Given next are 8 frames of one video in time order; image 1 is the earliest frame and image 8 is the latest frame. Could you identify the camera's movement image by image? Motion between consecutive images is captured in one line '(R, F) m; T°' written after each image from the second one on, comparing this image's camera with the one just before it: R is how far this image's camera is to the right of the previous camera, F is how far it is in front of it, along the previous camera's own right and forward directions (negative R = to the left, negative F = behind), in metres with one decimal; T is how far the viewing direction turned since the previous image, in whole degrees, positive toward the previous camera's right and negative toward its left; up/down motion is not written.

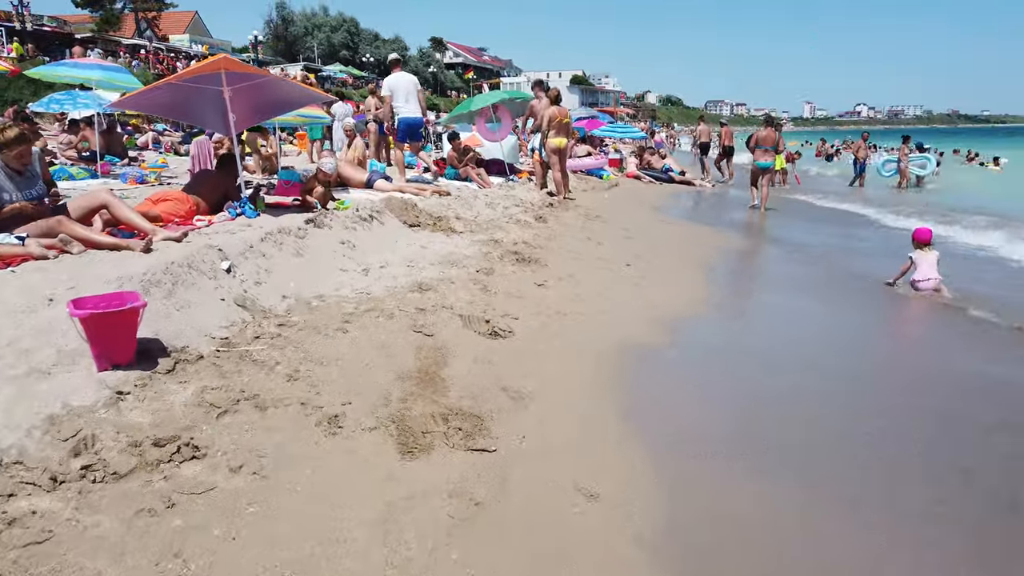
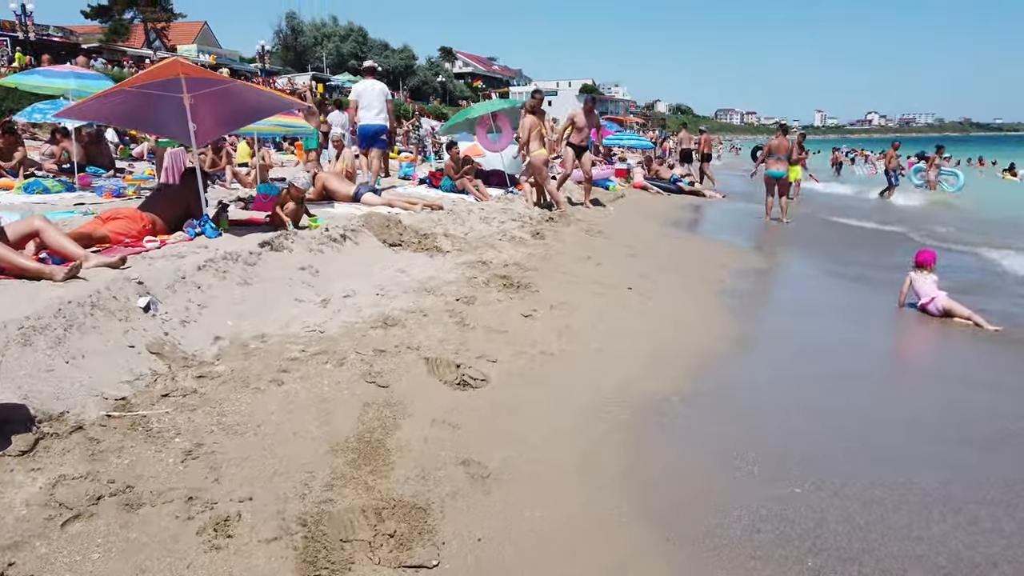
(+0.2, +0.7) m; -1°
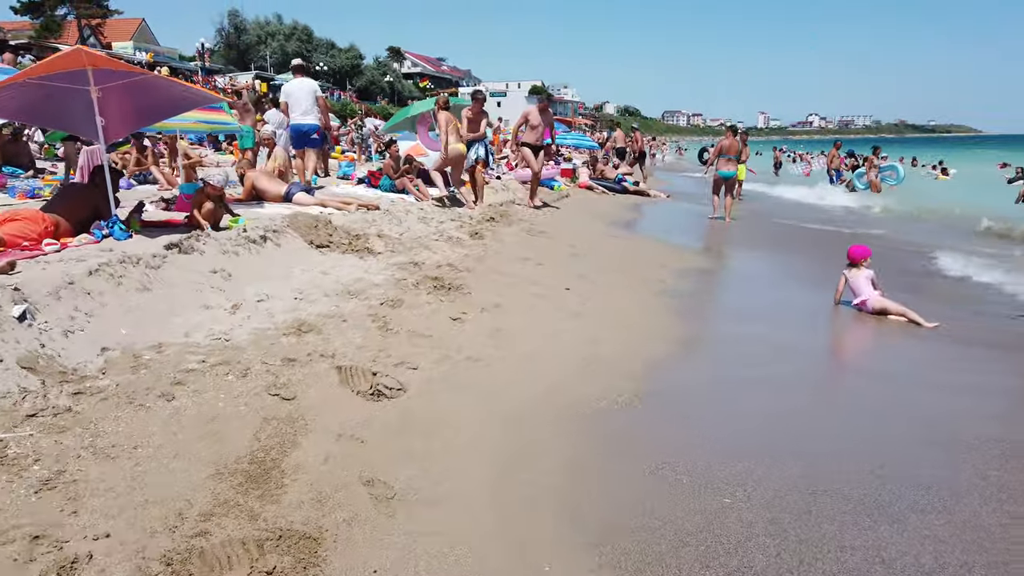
(+0.1, +0.2) m; +4°
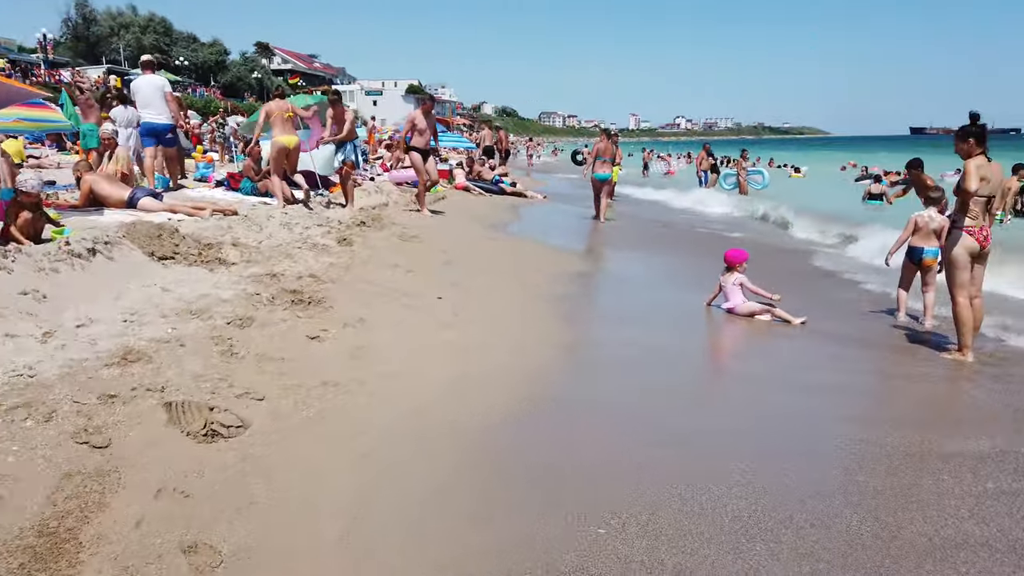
(+0.1, +0.3) m; +9°
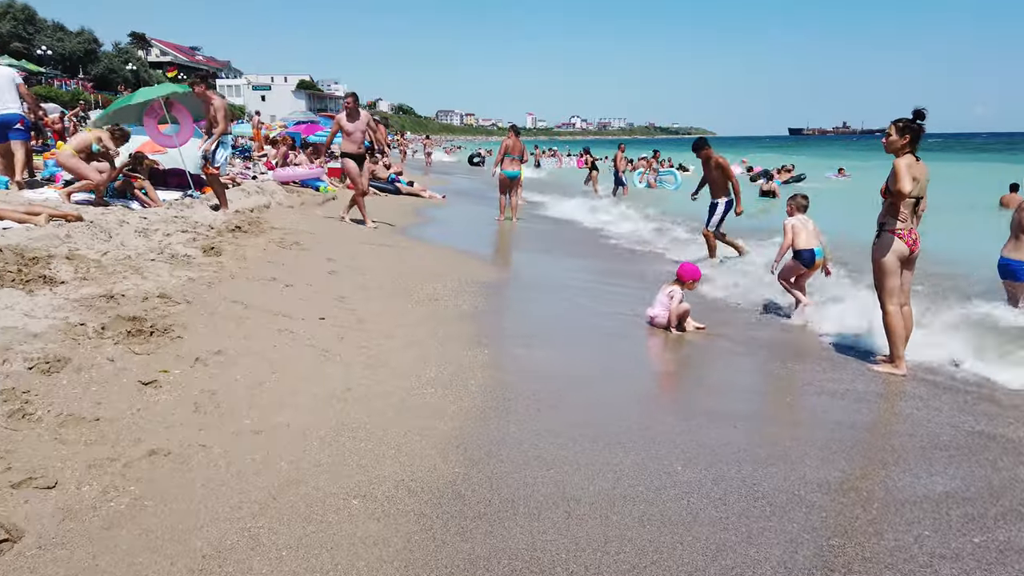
(0.0, +0.7) m; +8°
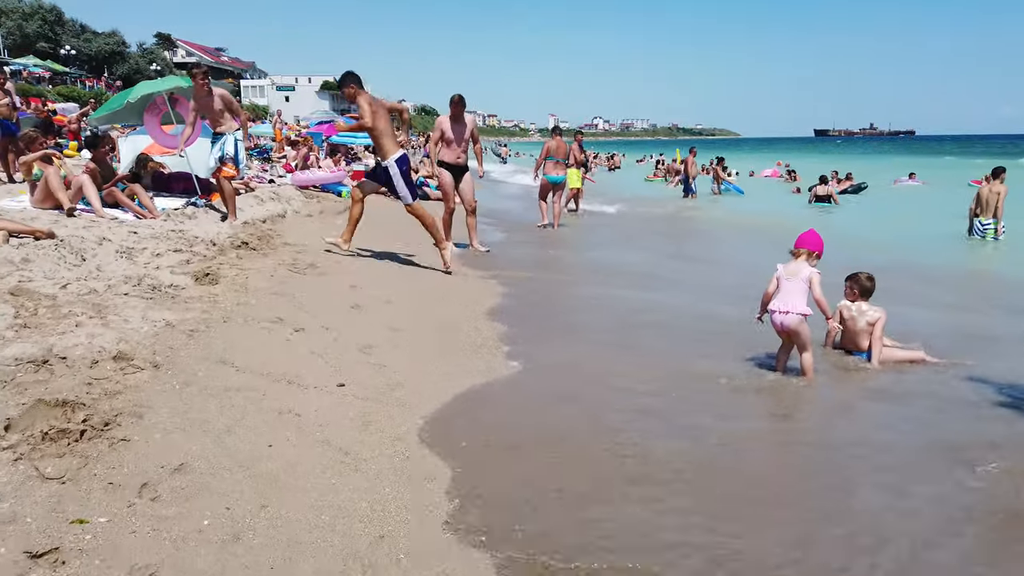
(-0.3, +1.3) m; -2°
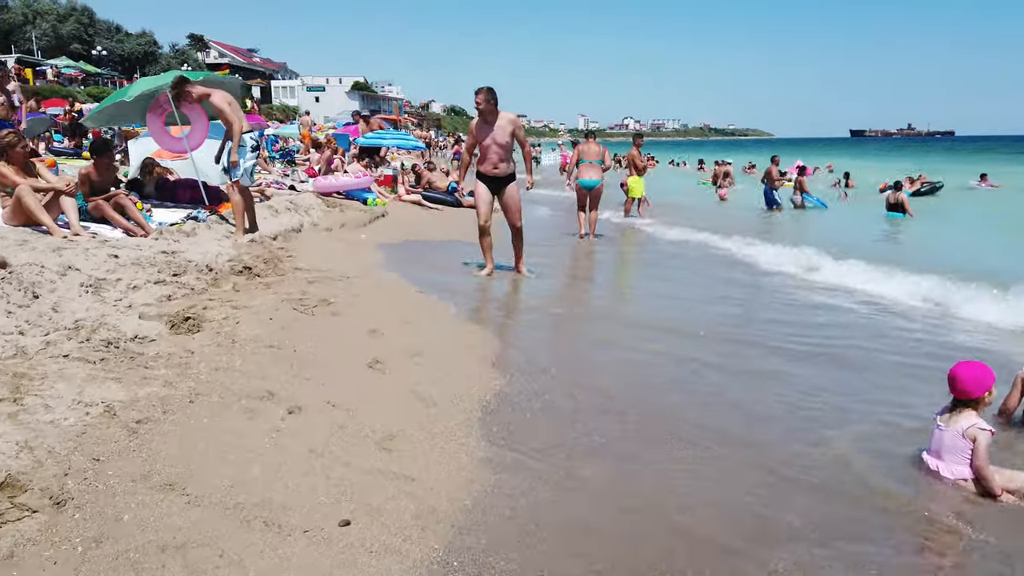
(-0.2, +1.2) m; -2°
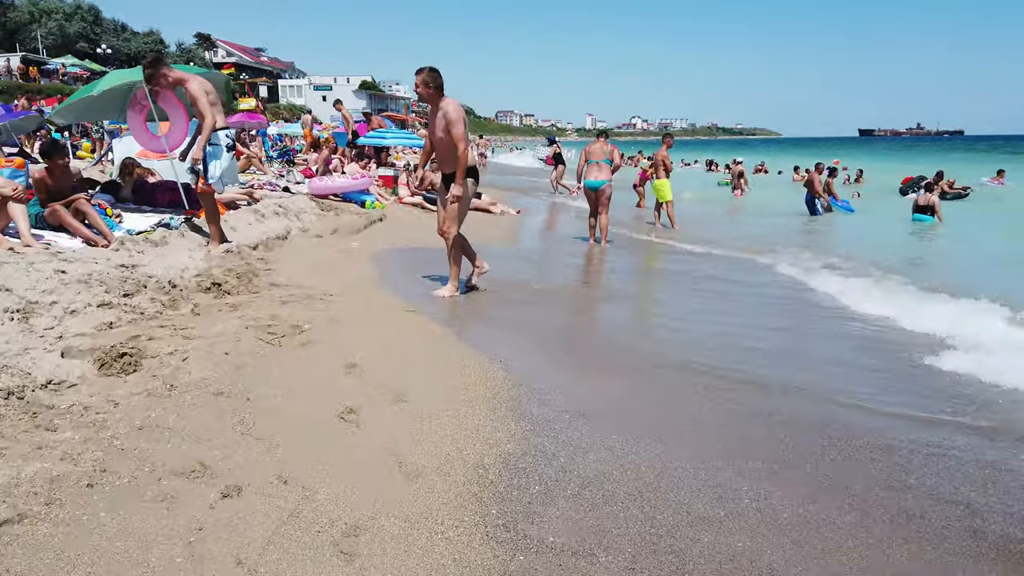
(0.0, +0.8) m; -1°
